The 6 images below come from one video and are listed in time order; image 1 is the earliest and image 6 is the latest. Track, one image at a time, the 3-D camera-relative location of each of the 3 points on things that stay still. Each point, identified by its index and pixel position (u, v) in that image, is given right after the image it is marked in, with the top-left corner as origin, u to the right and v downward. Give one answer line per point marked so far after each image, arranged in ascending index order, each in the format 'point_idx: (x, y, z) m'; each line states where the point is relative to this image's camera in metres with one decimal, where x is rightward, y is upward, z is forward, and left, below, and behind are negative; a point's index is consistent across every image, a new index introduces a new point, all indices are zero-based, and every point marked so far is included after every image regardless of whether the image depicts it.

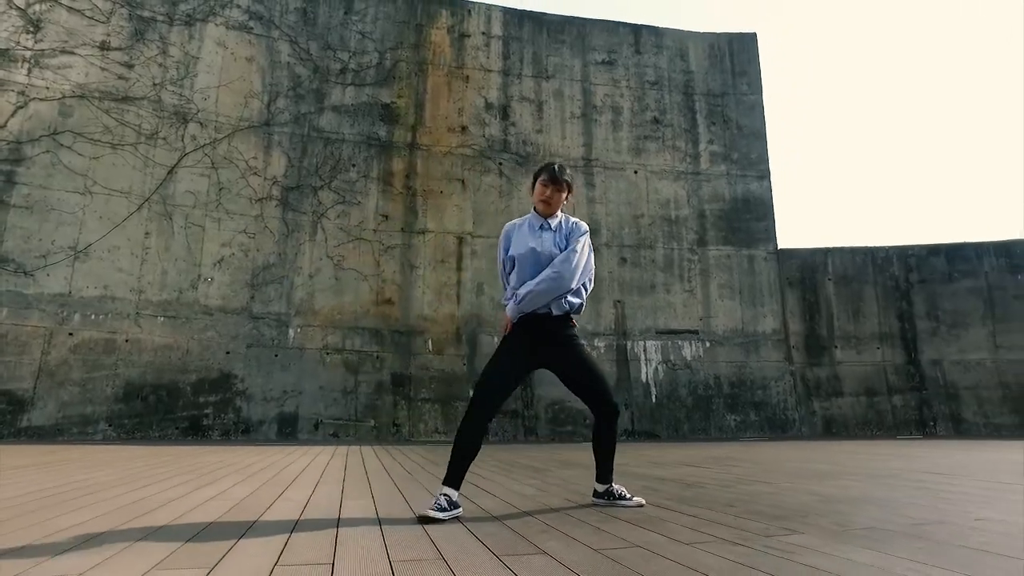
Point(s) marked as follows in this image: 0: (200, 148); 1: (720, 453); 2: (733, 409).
0: (-3.3, +1.5, +7.1) m
1: (+1.7, -1.3, +5.4) m
2: (+2.5, -1.4, +7.8) m
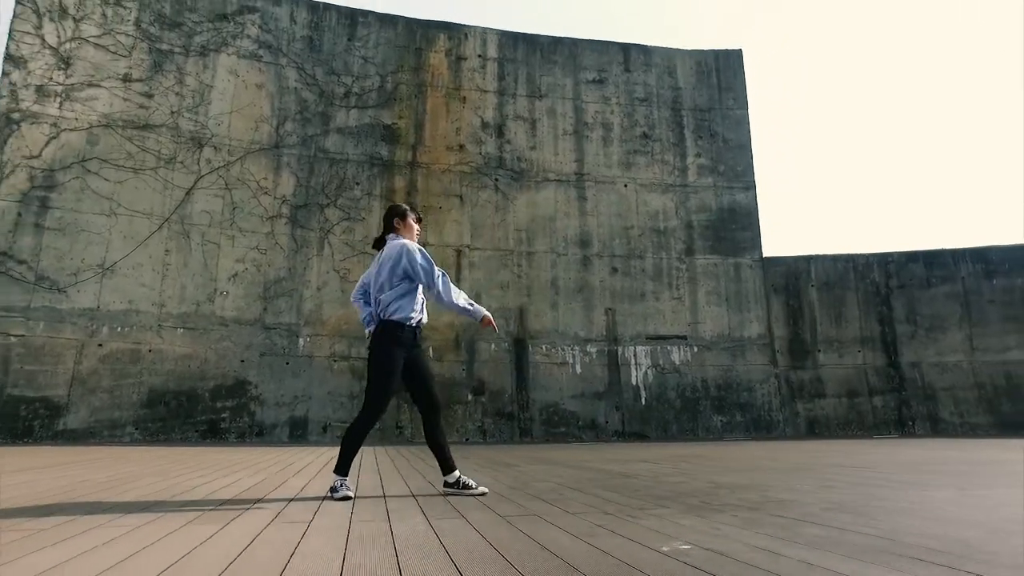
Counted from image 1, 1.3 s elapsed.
0: (-3.4, +1.3, +7.6) m
1: (+1.6, -1.4, +5.8) m
2: (+2.5, -1.5, +8.2) m
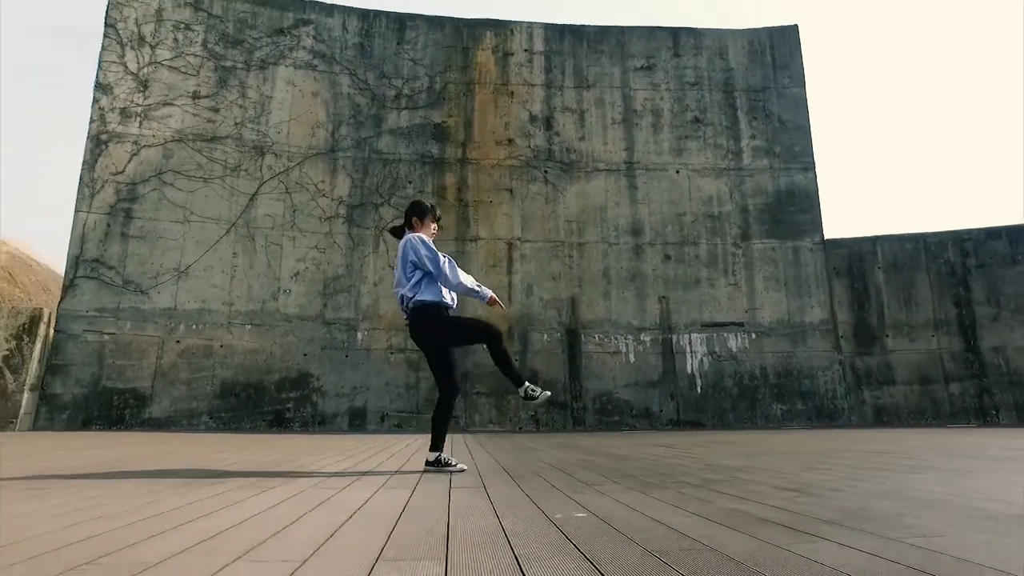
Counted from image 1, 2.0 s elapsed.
0: (-2.8, +1.3, +8.1) m
1: (+1.9, -1.3, +5.7) m
2: (+3.1, -1.3, +8.0) m
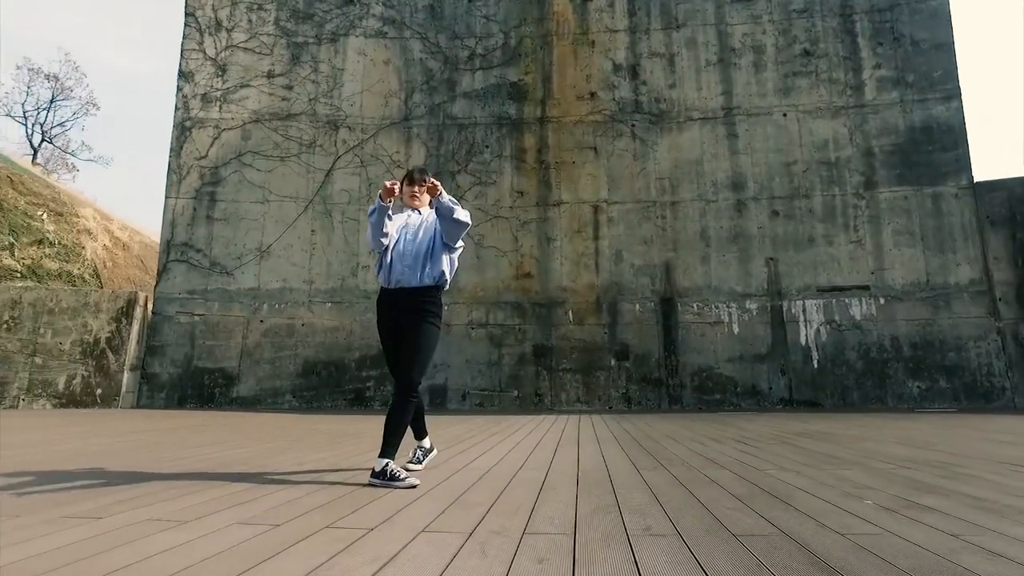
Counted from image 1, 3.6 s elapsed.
0: (-1.9, +1.6, +7.9) m
1: (+2.4, -1.0, +4.8) m
2: (+4.0, -0.9, +6.8) m
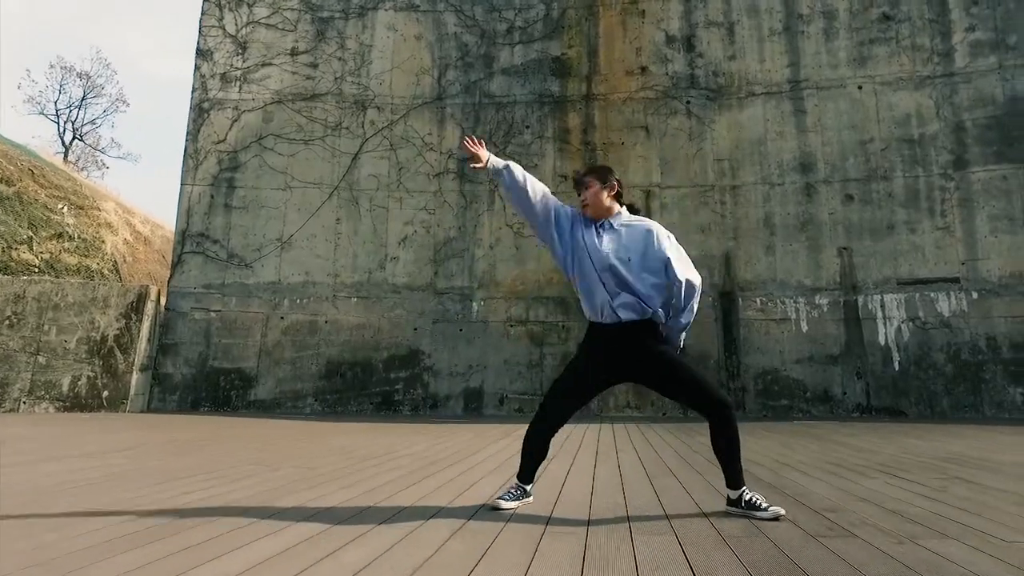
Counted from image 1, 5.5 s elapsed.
0: (-1.4, +1.7, +7.3) m
1: (+2.7, -0.9, +4.0) m
2: (+4.4, -0.8, +6.0) m
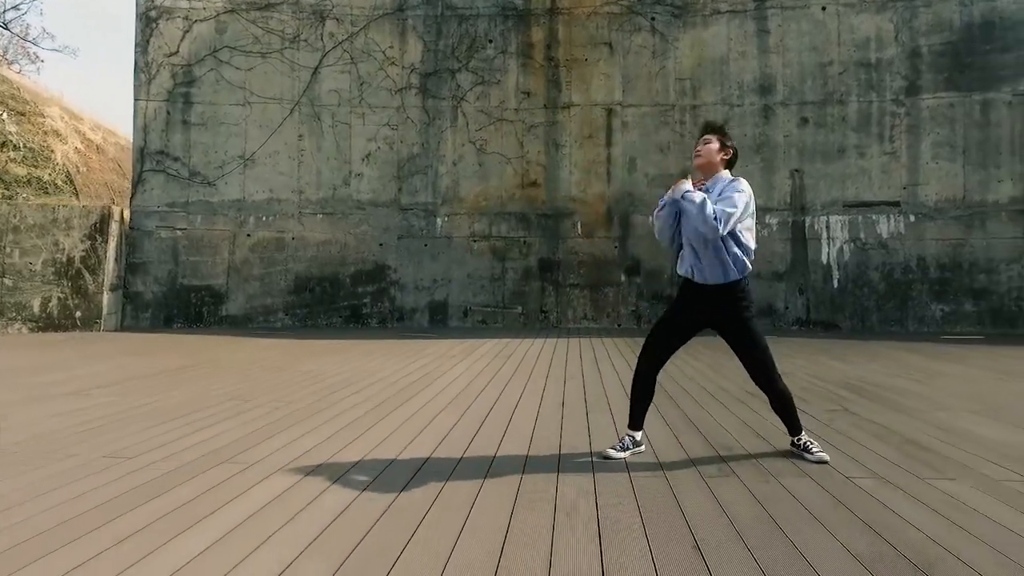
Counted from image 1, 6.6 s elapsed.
0: (-1.8, +2.6, +7.2) m
1: (+2.5, -0.5, +4.5) m
2: (+4.1, -0.1, +6.5) m
